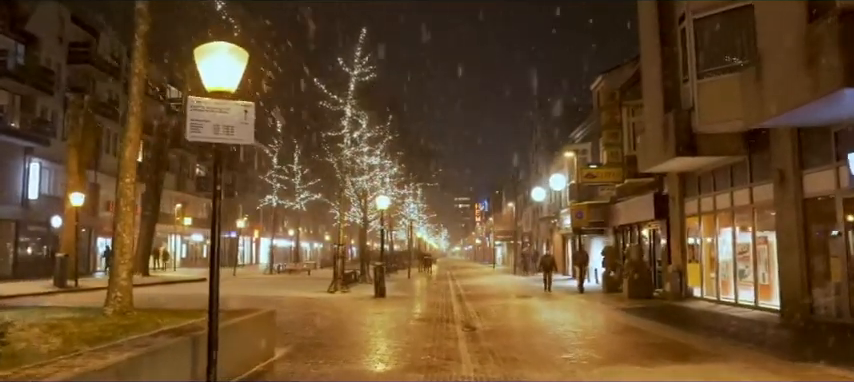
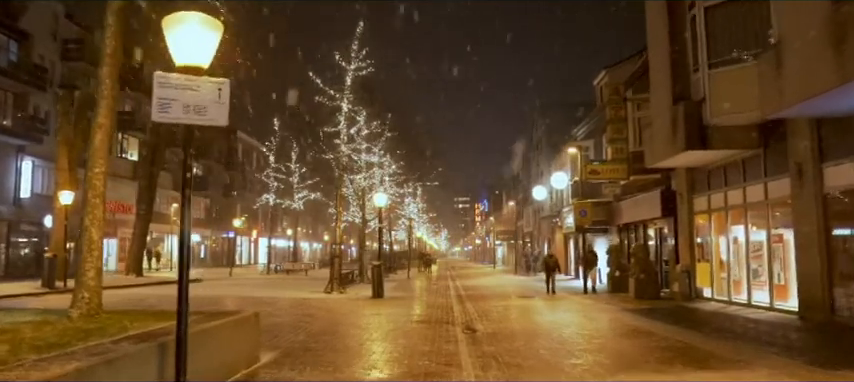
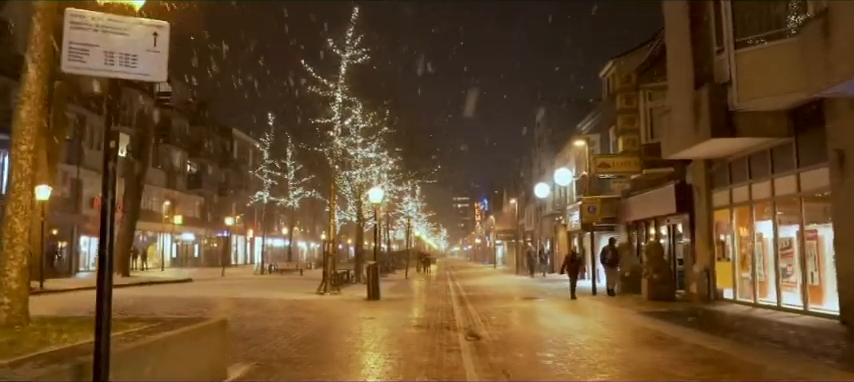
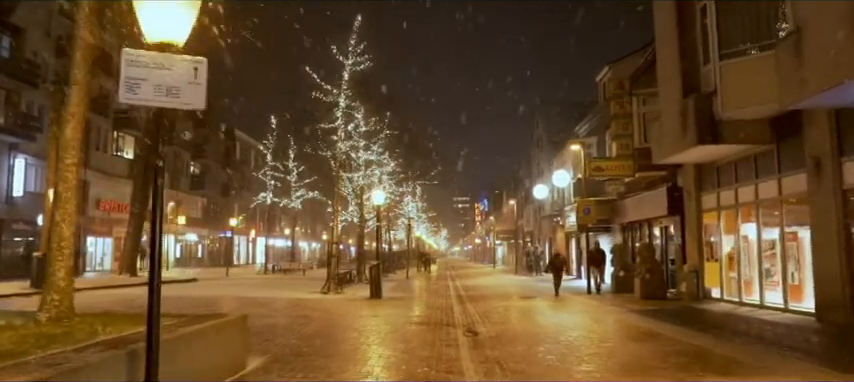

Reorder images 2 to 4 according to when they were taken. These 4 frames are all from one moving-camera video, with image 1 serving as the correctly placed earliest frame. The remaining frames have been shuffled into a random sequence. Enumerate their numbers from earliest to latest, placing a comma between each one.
2, 4, 3
